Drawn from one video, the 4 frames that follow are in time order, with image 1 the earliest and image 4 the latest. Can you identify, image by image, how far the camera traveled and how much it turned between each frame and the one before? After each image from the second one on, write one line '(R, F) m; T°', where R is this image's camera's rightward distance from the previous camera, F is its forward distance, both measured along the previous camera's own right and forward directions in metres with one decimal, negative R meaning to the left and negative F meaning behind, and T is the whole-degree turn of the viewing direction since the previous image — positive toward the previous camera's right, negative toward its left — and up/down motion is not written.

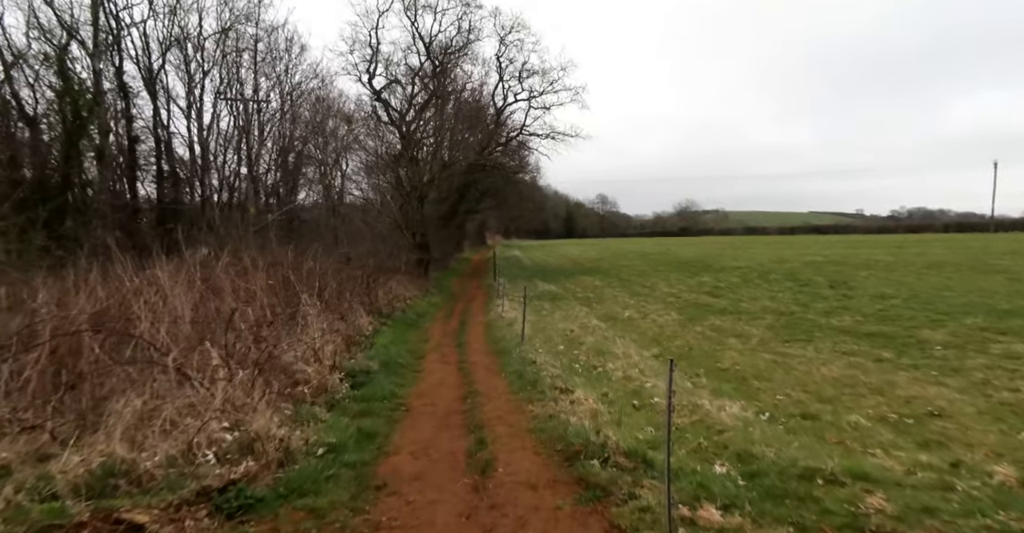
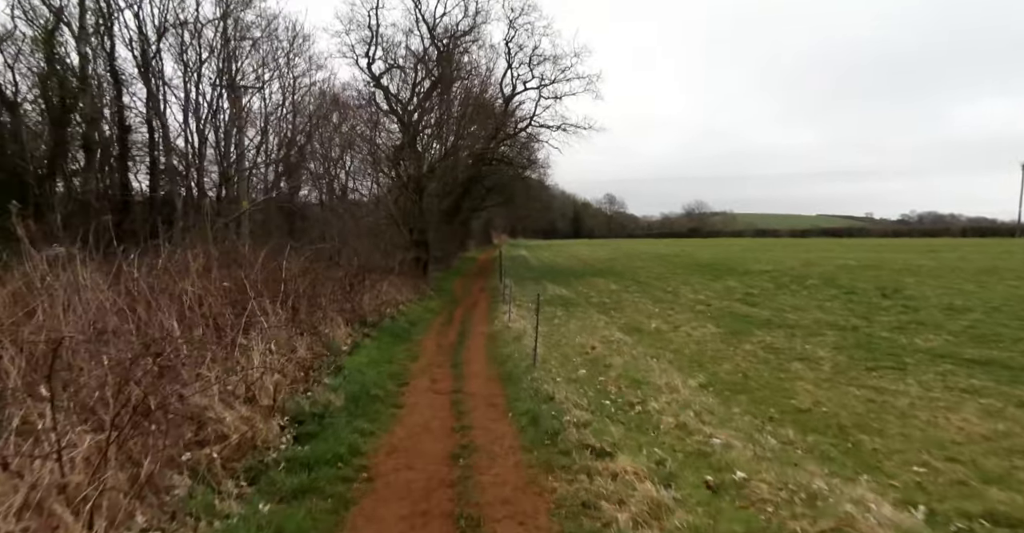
(-0.1, +3.7) m; -1°
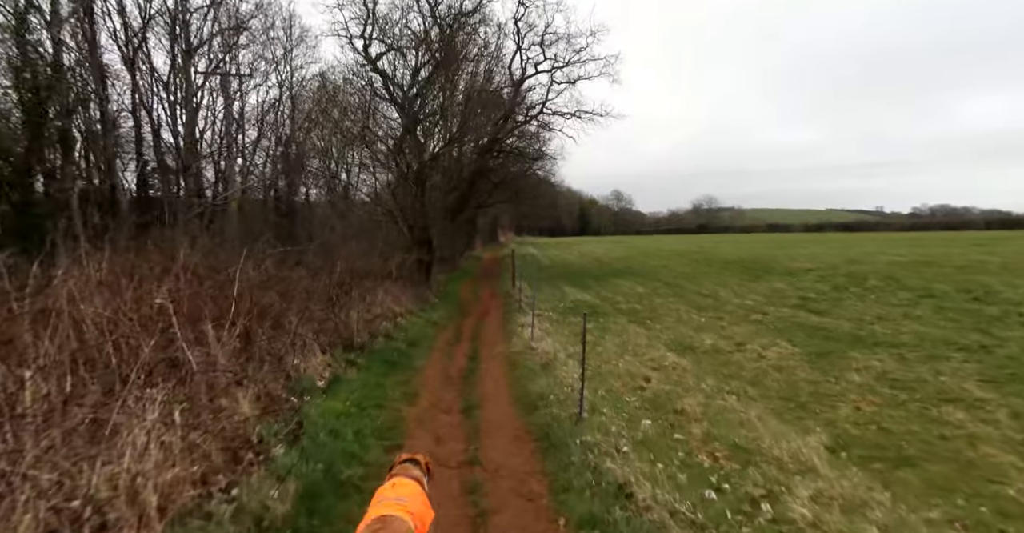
(-0.5, +4.3) m; -1°
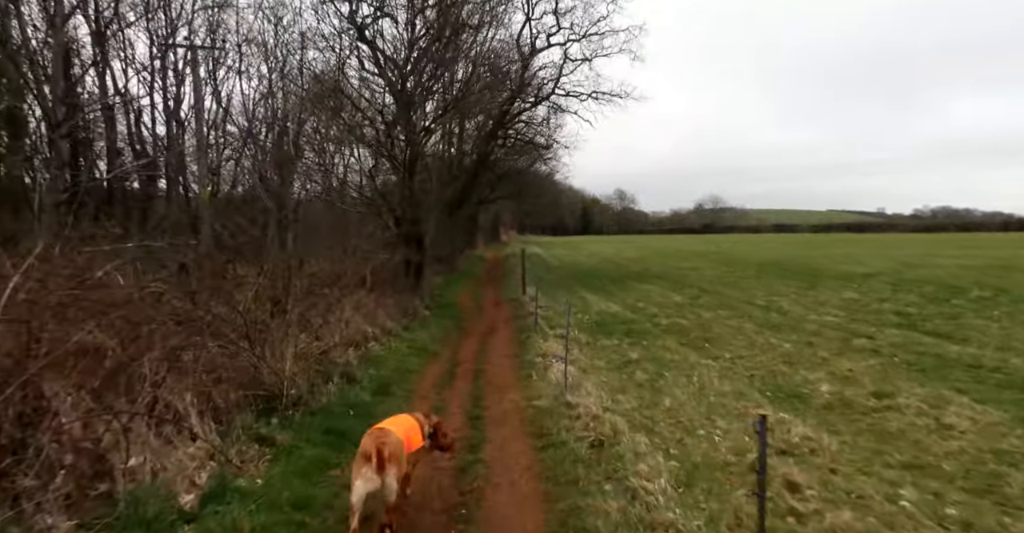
(-0.4, +6.2) m; 0°
